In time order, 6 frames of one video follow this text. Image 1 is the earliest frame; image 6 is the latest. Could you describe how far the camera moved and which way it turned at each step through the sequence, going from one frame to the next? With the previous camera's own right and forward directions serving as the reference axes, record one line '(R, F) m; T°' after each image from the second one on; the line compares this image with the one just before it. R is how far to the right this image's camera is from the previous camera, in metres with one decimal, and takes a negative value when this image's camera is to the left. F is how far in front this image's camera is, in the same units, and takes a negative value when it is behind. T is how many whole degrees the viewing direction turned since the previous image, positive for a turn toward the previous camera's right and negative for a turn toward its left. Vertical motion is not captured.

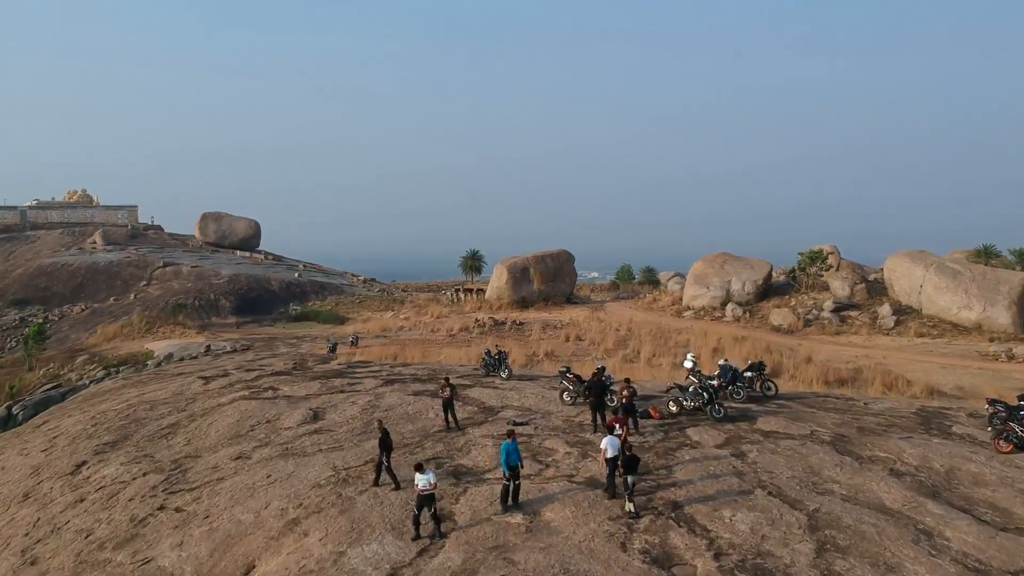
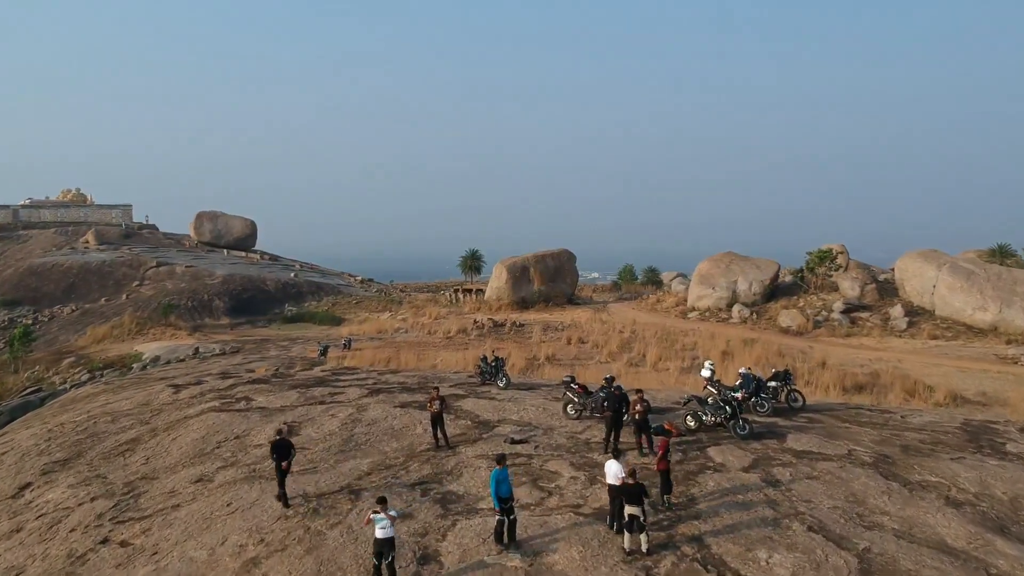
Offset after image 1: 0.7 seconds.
(0.0, +0.9) m; 0°
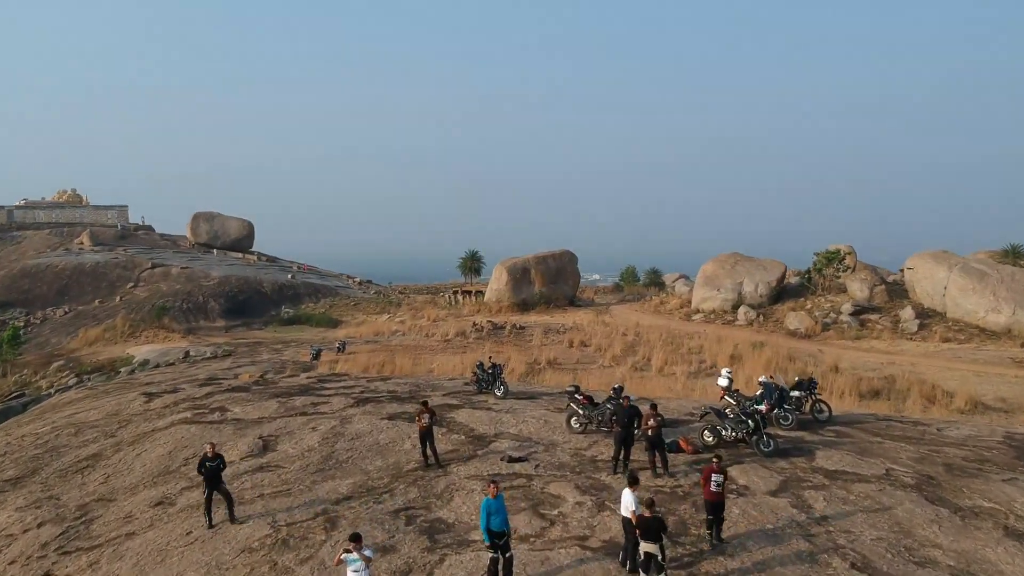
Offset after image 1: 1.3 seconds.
(0.0, +0.7) m; 0°
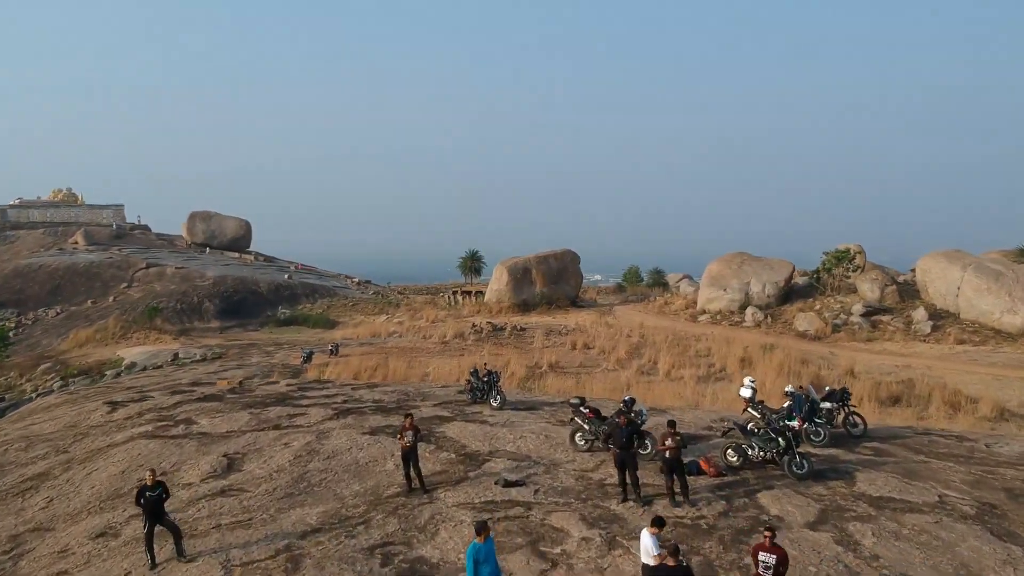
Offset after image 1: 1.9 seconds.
(0.0, +0.8) m; 0°
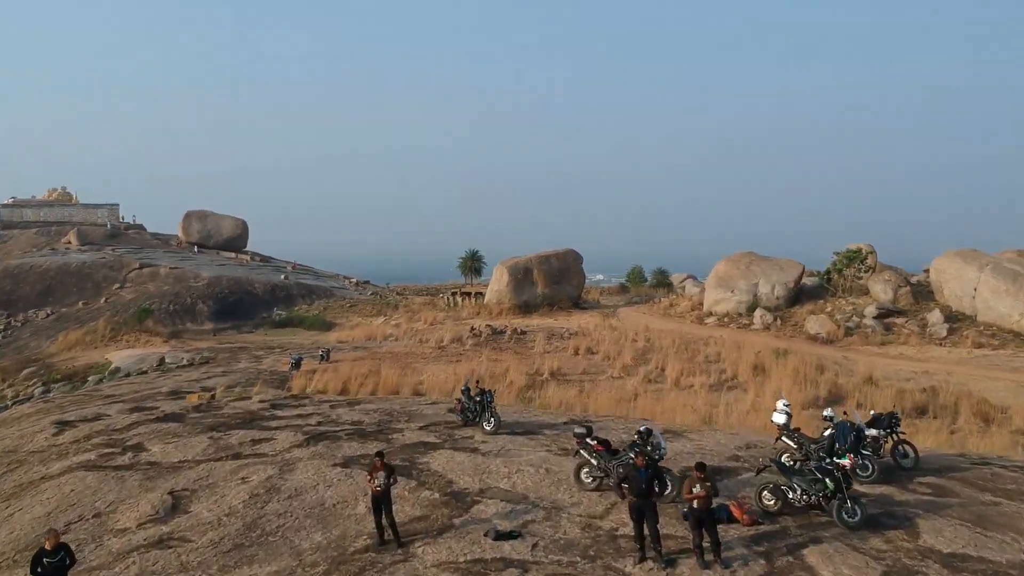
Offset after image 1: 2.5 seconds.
(0.0, +1.0) m; 0°
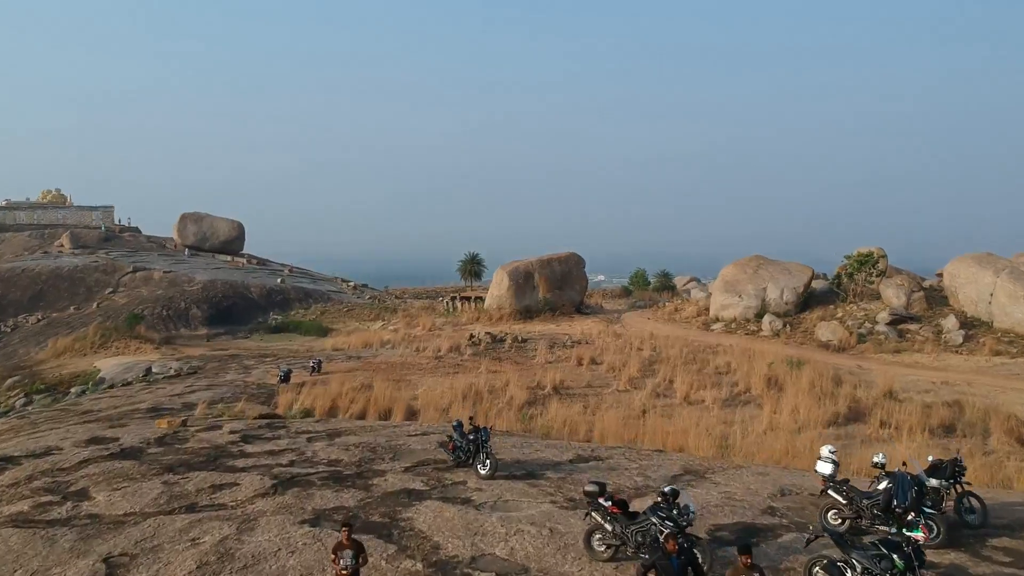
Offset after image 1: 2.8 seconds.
(0.0, +0.9) m; 0°
